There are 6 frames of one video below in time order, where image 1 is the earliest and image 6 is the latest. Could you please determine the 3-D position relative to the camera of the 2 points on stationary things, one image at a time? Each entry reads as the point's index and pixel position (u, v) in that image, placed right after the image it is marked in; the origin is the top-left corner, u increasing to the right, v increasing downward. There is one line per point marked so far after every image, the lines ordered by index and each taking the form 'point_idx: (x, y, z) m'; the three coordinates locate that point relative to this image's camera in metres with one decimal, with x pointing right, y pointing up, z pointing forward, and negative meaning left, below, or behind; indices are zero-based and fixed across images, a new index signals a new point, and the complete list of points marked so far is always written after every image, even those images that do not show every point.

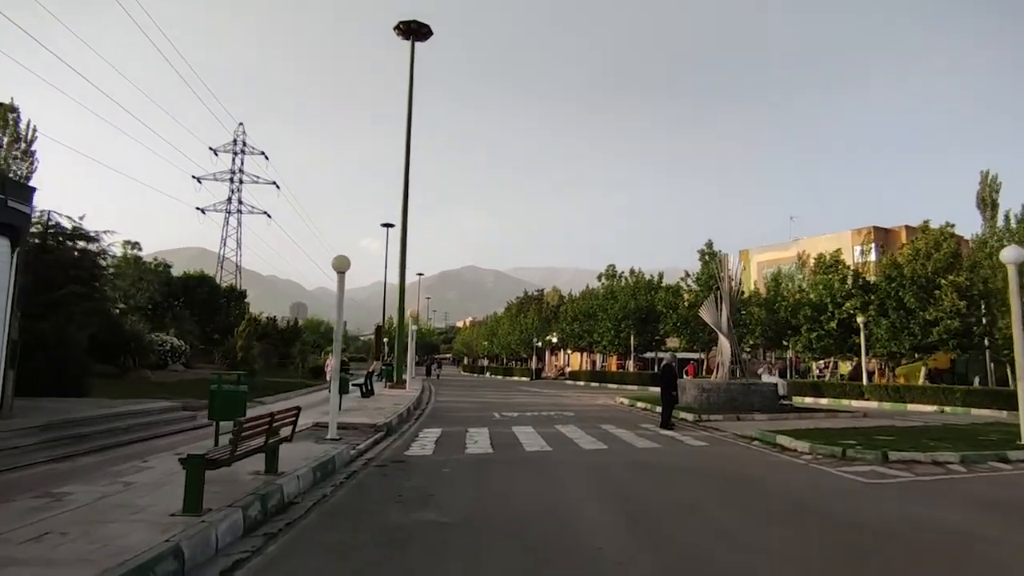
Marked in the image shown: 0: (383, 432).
0: (-3.0, -3.3, +16.7) m
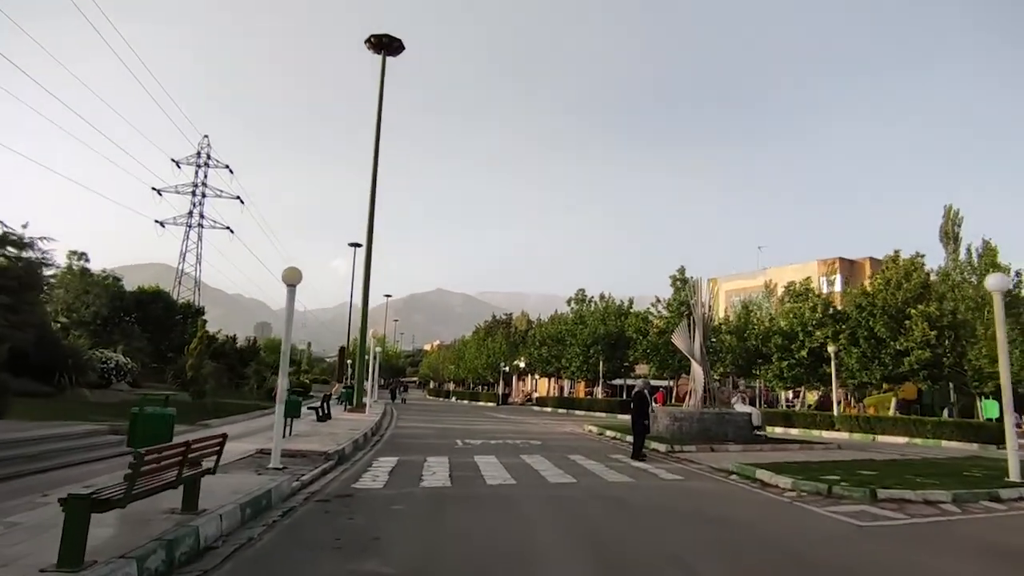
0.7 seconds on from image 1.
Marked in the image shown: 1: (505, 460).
0: (-3.8, -3.7, +15.5) m
1: (-0.1, -3.8, +15.9) m
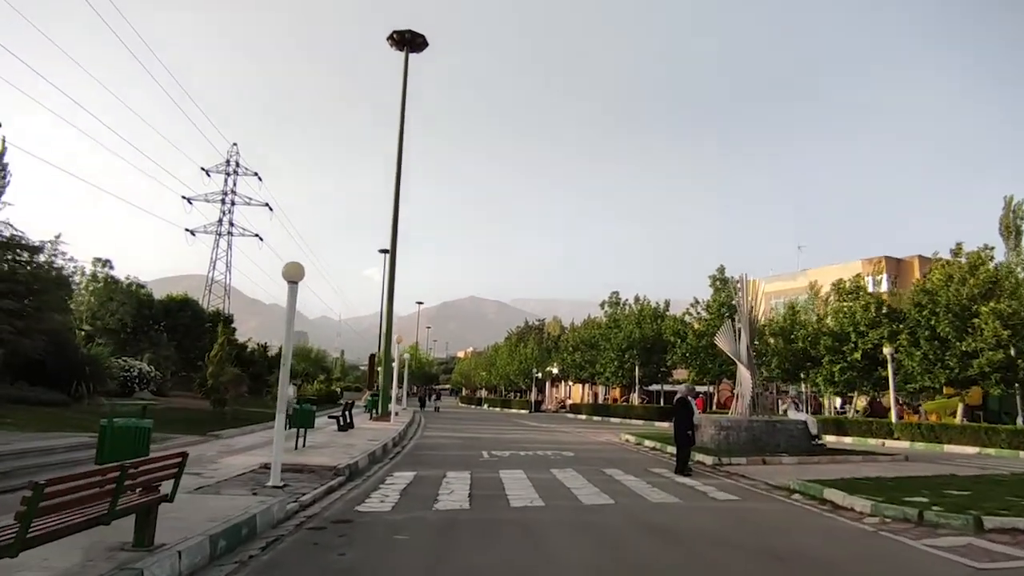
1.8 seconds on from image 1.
0: (-3.3, -3.6, +14.0) m
1: (+0.4, -3.7, +14.3) m
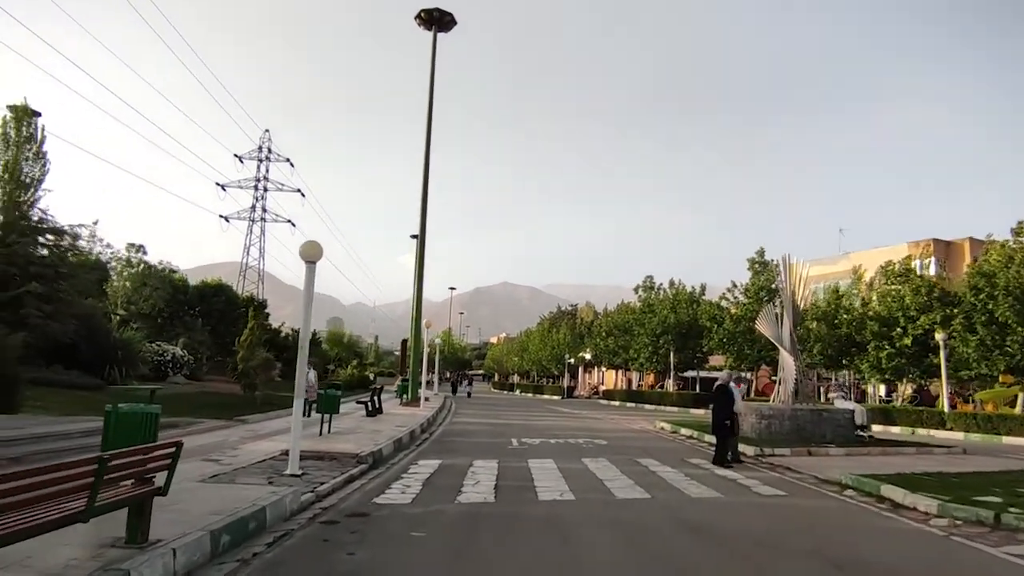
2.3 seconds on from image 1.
0: (-2.7, -3.3, +13.5) m
1: (+1.0, -3.3, +13.6) m
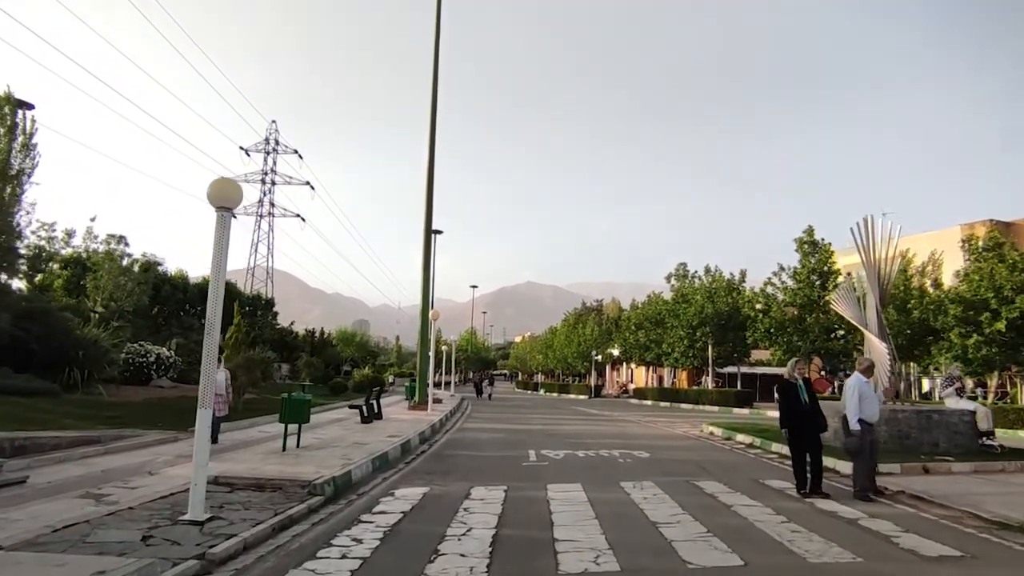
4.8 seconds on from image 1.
0: (-2.6, -2.8, +9.7) m
1: (+1.2, -2.8, +9.7) m
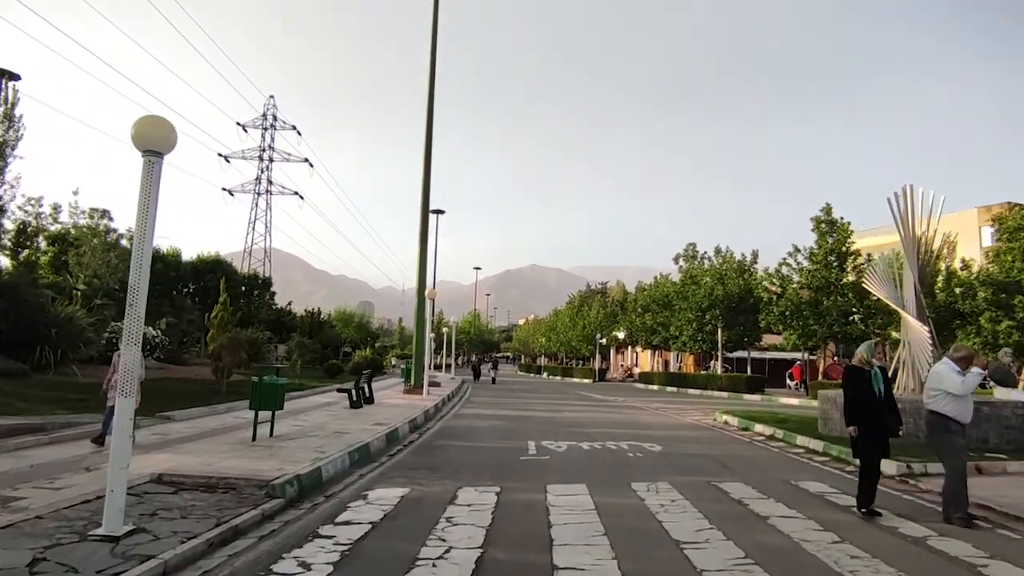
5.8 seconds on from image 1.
0: (-2.6, -2.4, +8.3) m
1: (+1.1, -2.4, +8.2) m
